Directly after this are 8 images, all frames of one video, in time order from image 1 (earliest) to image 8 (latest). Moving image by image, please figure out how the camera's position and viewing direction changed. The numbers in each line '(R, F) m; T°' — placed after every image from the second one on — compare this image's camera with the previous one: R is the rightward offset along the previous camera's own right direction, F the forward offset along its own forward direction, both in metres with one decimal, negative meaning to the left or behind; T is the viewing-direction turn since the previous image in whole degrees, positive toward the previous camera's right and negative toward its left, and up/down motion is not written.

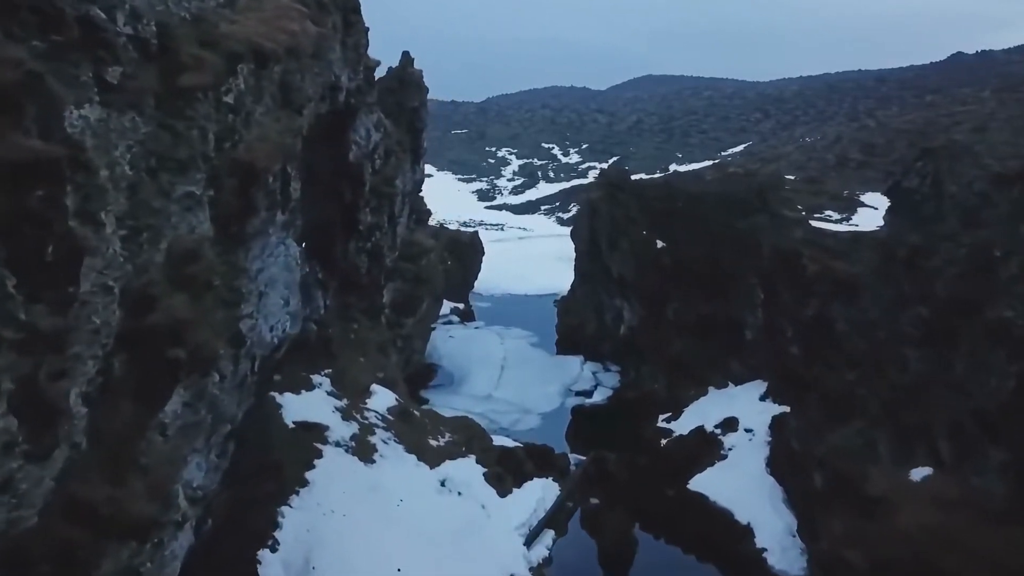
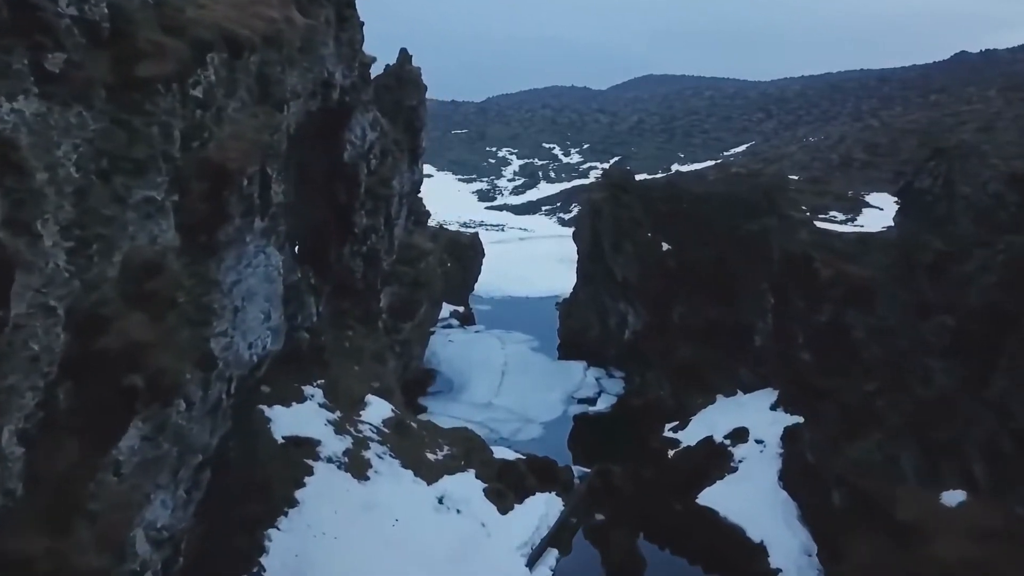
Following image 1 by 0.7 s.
(0.0, +0.8) m; 0°
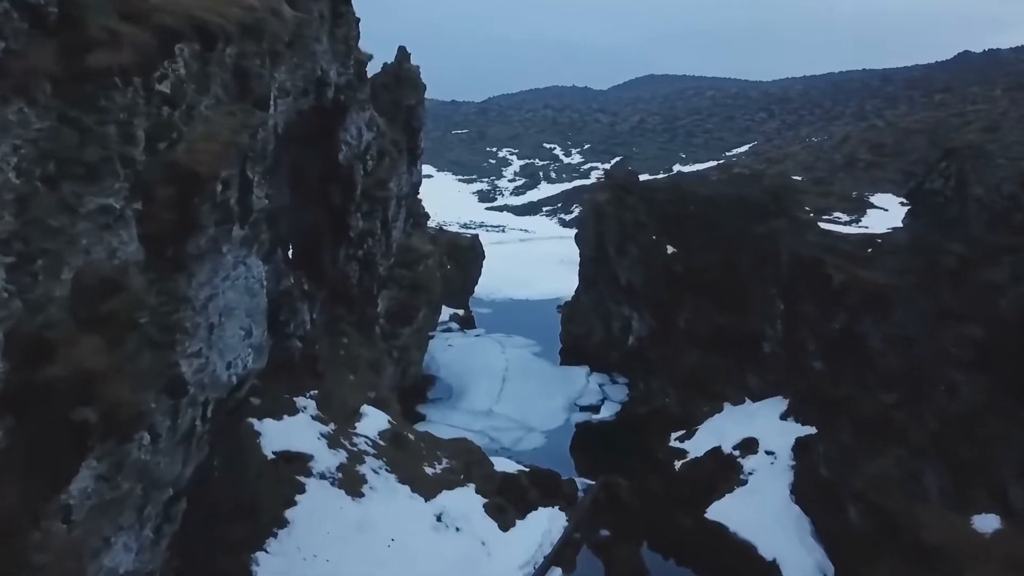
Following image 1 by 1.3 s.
(0.0, +0.7) m; 0°
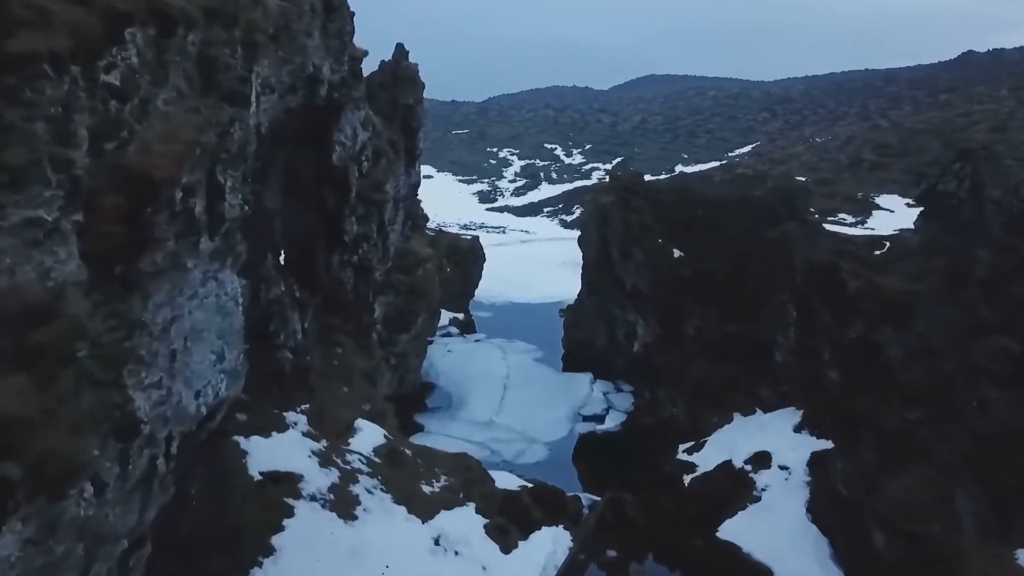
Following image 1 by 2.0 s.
(0.0, +0.9) m; 0°
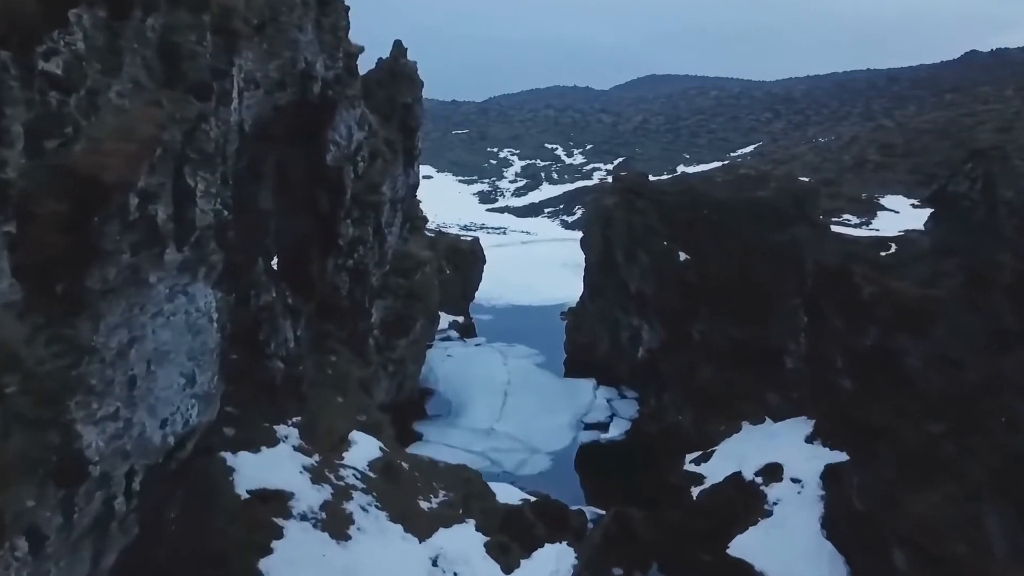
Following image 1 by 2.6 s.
(0.0, +0.7) m; 0°
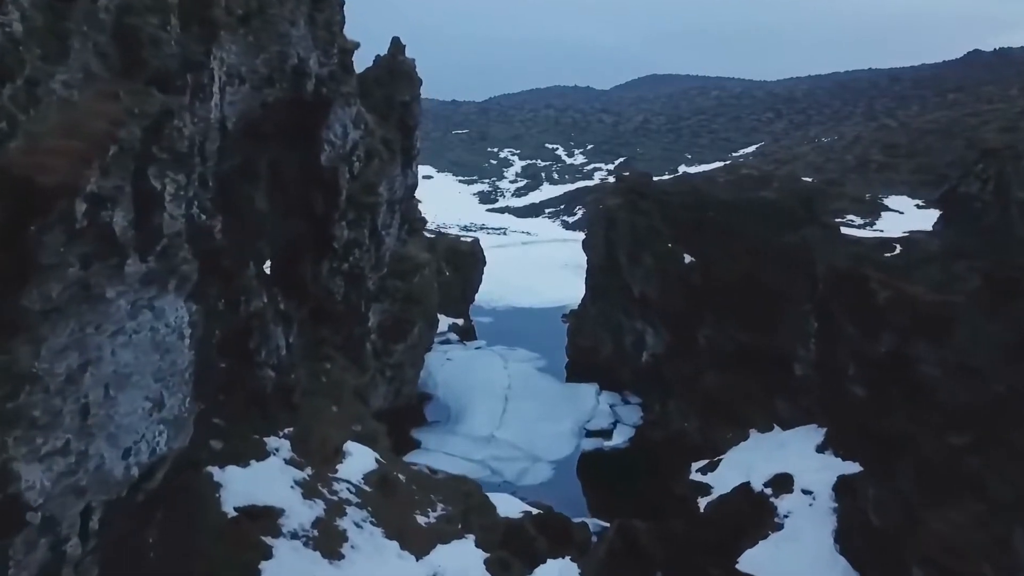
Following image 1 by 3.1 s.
(0.0, +0.6) m; 0°
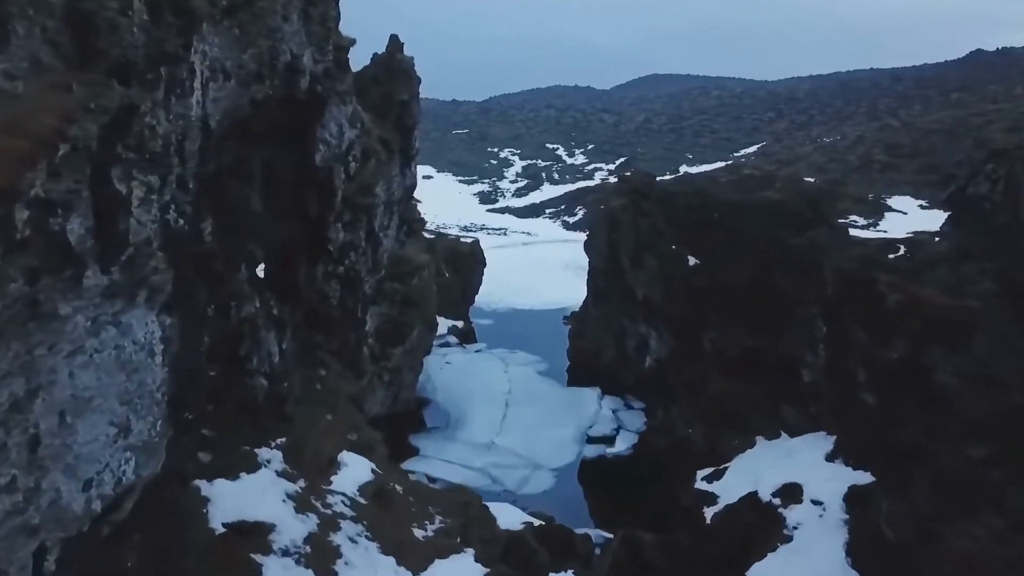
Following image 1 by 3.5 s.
(0.0, +0.5) m; 0°
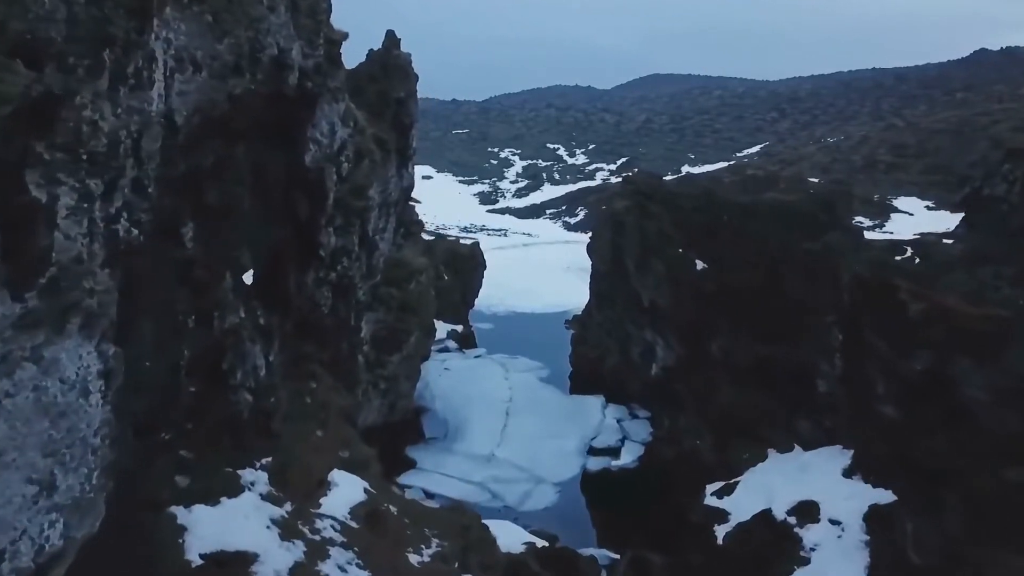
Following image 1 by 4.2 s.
(0.0, +0.9) m; 0°
